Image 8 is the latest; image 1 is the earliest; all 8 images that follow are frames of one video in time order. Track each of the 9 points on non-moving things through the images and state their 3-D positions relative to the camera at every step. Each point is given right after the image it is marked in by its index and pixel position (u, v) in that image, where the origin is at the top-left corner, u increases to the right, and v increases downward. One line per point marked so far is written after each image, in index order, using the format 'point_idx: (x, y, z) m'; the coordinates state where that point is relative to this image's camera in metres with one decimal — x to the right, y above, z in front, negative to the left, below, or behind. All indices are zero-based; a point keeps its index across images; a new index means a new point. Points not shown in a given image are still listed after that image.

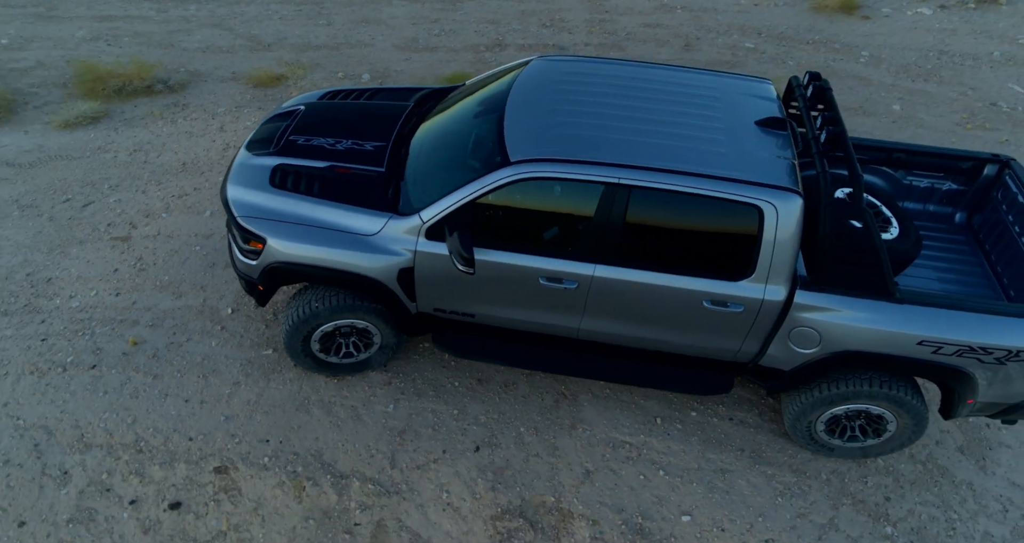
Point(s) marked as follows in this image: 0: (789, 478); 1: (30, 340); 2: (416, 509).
0: (+1.8, -1.3, +3.9) m
1: (-3.9, -0.5, +4.9) m
2: (-0.6, -1.5, +3.8) m
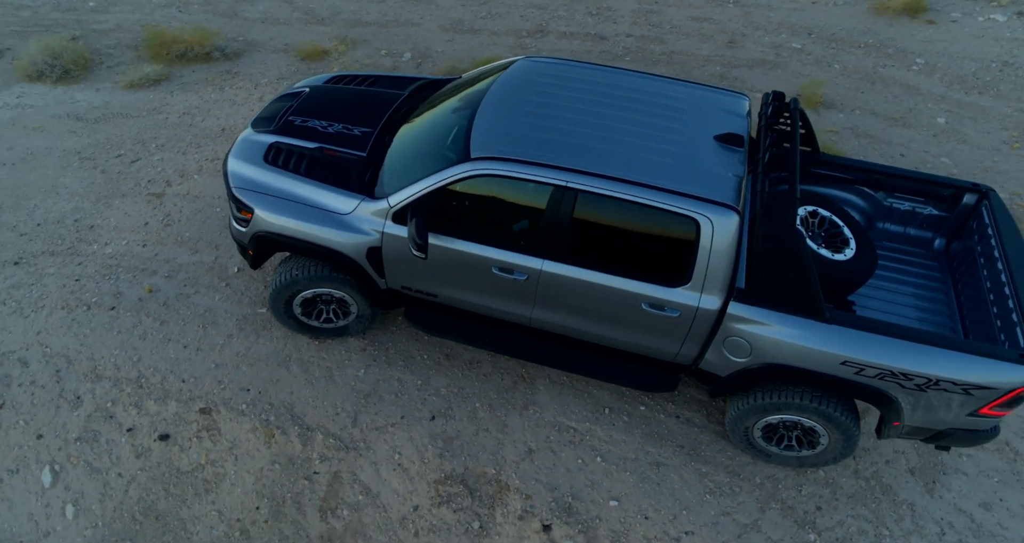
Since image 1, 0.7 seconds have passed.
0: (+1.4, -1.4, +4.1) m
1: (-4.0, -0.1, +5.5) m
2: (-1.0, -1.3, +4.1) m
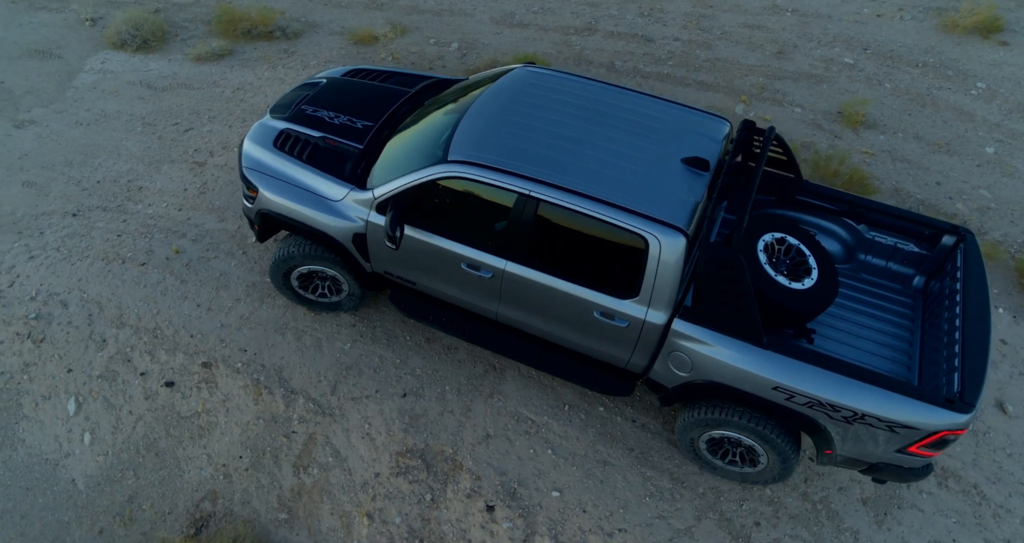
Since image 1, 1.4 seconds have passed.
0: (+1.1, -1.5, +4.2) m
1: (-4.0, +0.4, +6.1) m
2: (-1.3, -1.2, +4.5) m
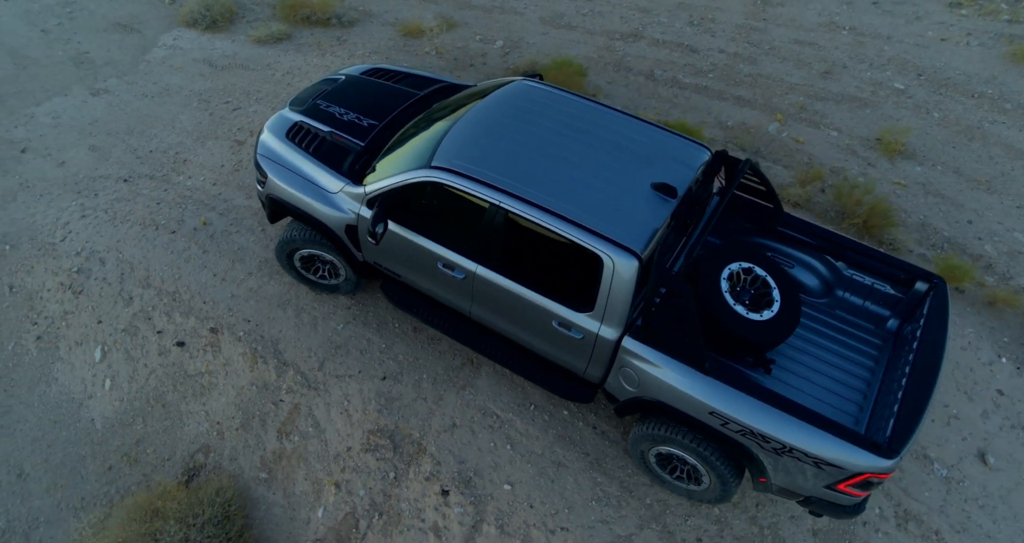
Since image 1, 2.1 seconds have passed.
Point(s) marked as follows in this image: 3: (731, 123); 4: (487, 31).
0: (+0.7, -1.6, +4.4) m
1: (-4.0, +0.8, +6.7) m
2: (-1.5, -1.1, +4.9) m
3: (+3.1, +2.1, +8.6) m
4: (-0.4, +4.2, +10.6) m
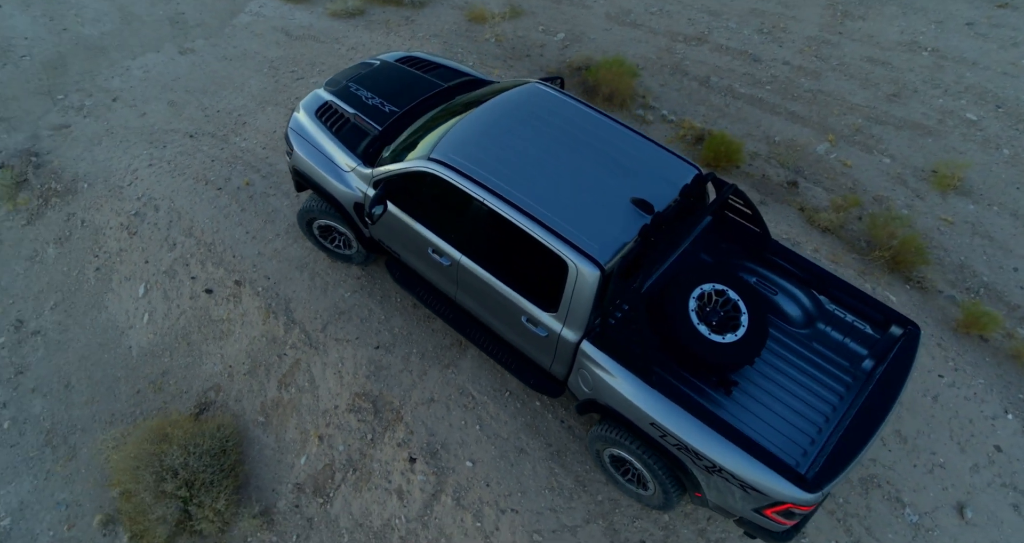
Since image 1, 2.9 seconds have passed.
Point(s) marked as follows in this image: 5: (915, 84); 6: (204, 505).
0: (+0.4, -1.6, +4.6) m
1: (-3.7, +1.4, +7.3) m
2: (-1.7, -0.8, +5.3) m
3: (+3.7, +1.8, +8.4) m
4: (+0.7, +4.4, +10.7) m
5: (+6.2, +2.9, +9.3) m
6: (-2.5, -1.9, +4.9) m
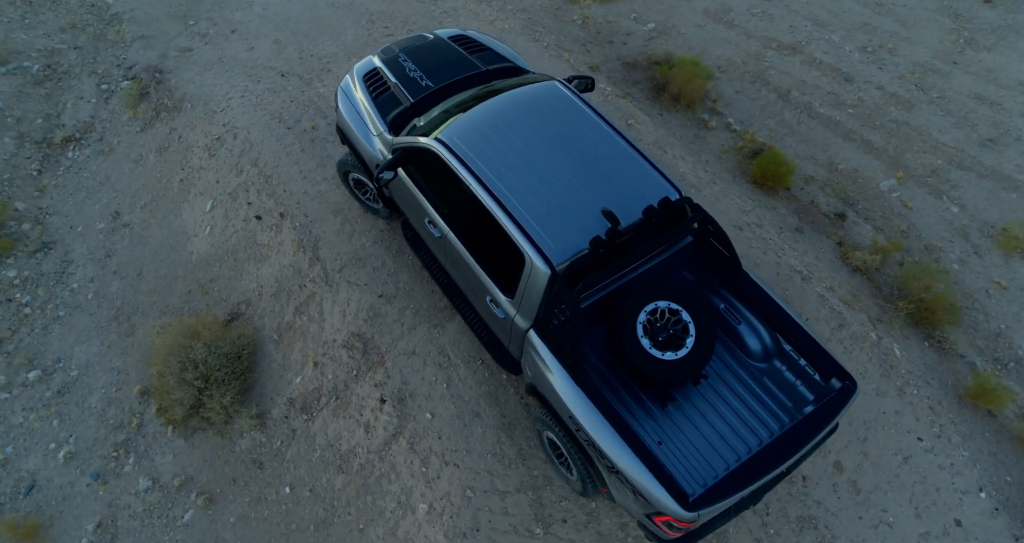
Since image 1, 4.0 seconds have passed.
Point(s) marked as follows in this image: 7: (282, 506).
0: (0.0, -1.5, +5.0) m
1: (-3.0, +2.3, +8.1) m
2: (-1.8, -0.3, +6.0) m
3: (+4.4, +1.4, +8.0) m
4: (+2.3, +4.6, +10.6) m
5: (+7.2, +1.9, +8.5) m
6: (-2.8, -1.2, +5.7) m
7: (-2.0, -2.1, +5.4) m
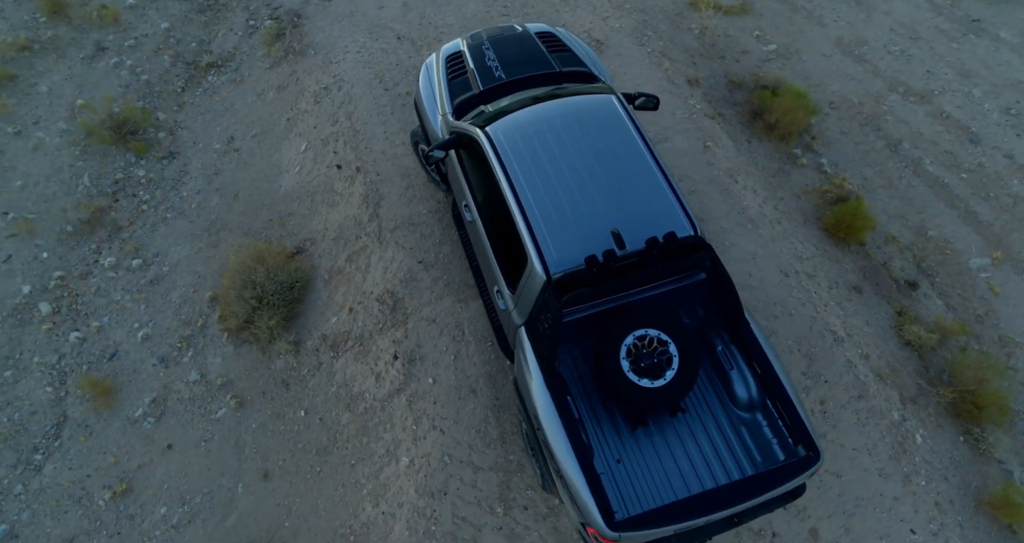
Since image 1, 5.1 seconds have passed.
0: (-0.2, -1.4, +5.4) m
1: (-1.7, +3.0, +8.7) m
2: (-1.5, +0.2, +6.6) m
3: (+5.2, +0.5, +7.5) m
4: (+4.3, +4.1, +10.2) m
5: (+8.1, +0.4, +7.5) m
6: (-2.7, -0.5, +6.5) m
7: (-2.2, -1.5, +6.1) m
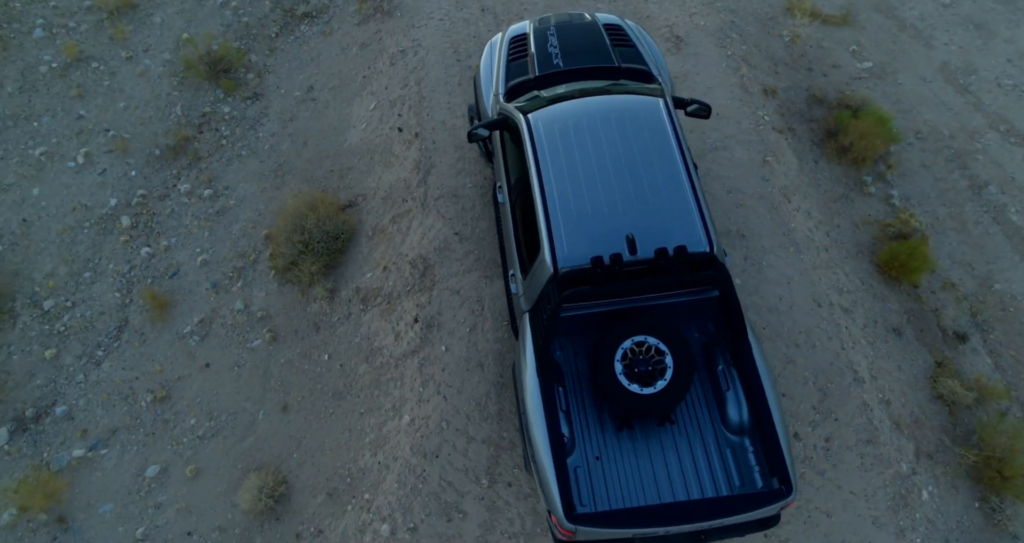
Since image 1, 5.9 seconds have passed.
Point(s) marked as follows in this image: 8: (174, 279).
0: (-0.2, -1.3, +5.6) m
1: (-0.6, +3.4, +8.9) m
2: (-1.1, +0.6, +6.8) m
3: (+5.6, -0.2, +7.0) m
4: (+5.6, +3.6, +9.6) m
5: (+8.4, -0.7, +6.7) m
6: (-2.4, +0.1, +6.9) m
7: (-2.1, -1.0, +6.5) m
8: (-4.1, -0.1, +7.4) m
